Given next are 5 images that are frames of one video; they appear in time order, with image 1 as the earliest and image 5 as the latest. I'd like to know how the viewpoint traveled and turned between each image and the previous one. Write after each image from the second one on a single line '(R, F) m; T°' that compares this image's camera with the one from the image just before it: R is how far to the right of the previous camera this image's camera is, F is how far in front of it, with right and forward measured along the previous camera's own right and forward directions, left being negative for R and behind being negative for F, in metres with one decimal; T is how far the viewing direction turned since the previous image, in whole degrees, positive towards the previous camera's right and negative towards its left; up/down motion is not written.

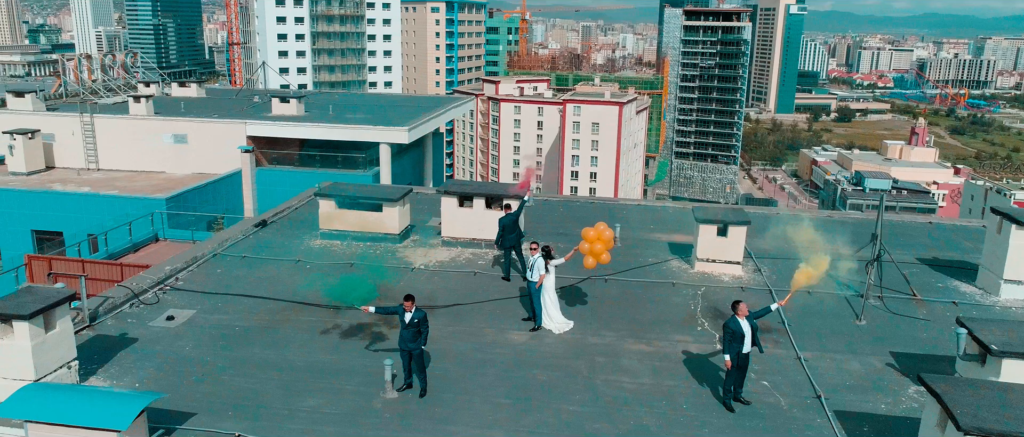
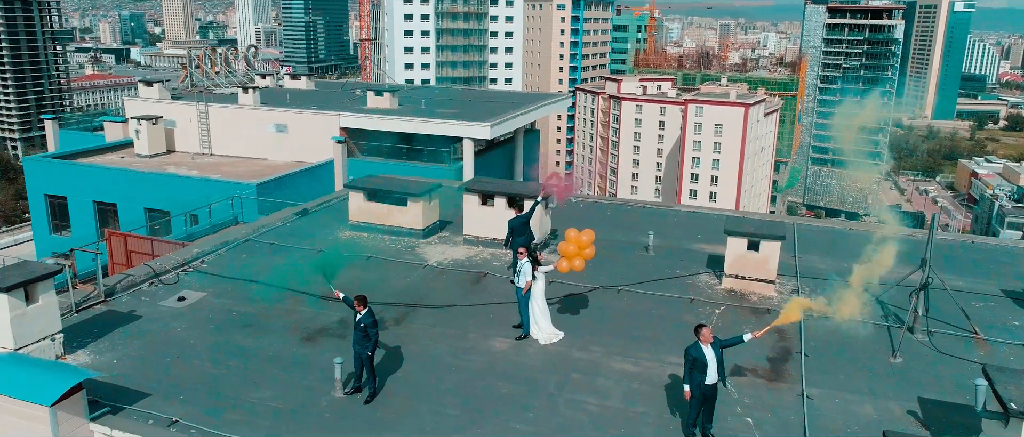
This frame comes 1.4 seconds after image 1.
(+1.6, +0.6) m; -10°
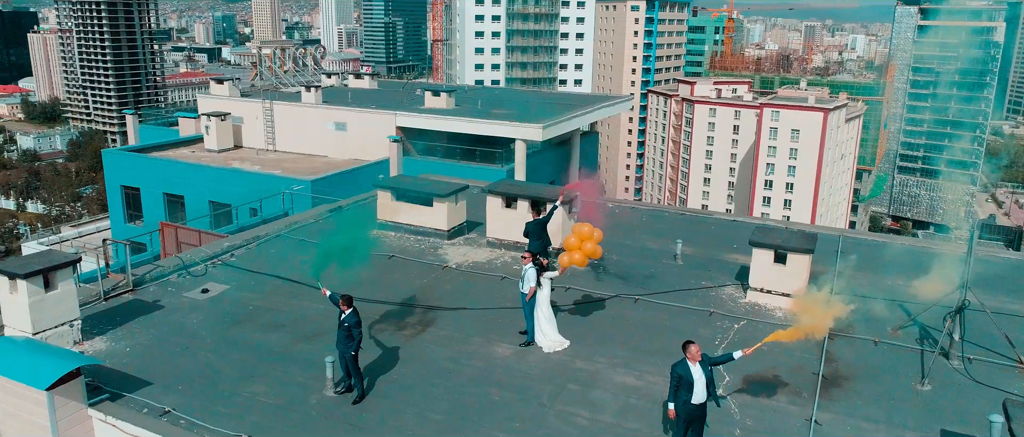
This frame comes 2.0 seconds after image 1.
(+0.7, +0.2) m; -6°
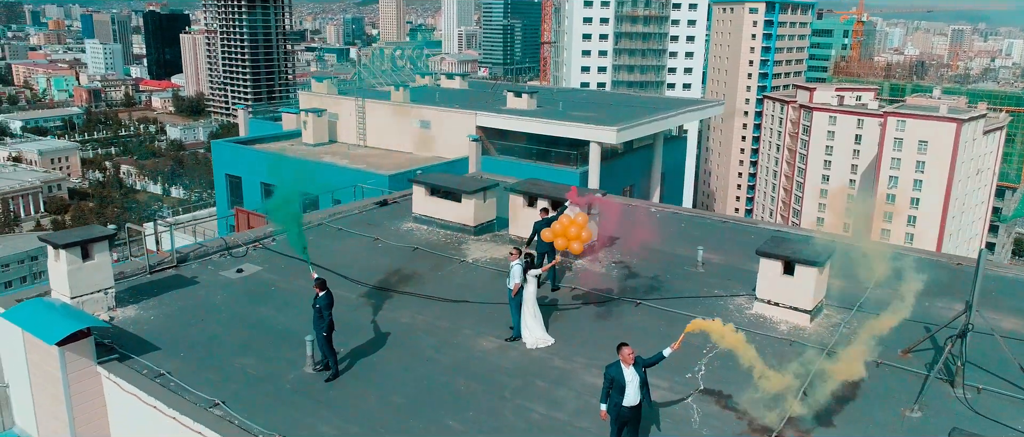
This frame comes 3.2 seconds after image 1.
(+1.4, -0.1) m; -9°
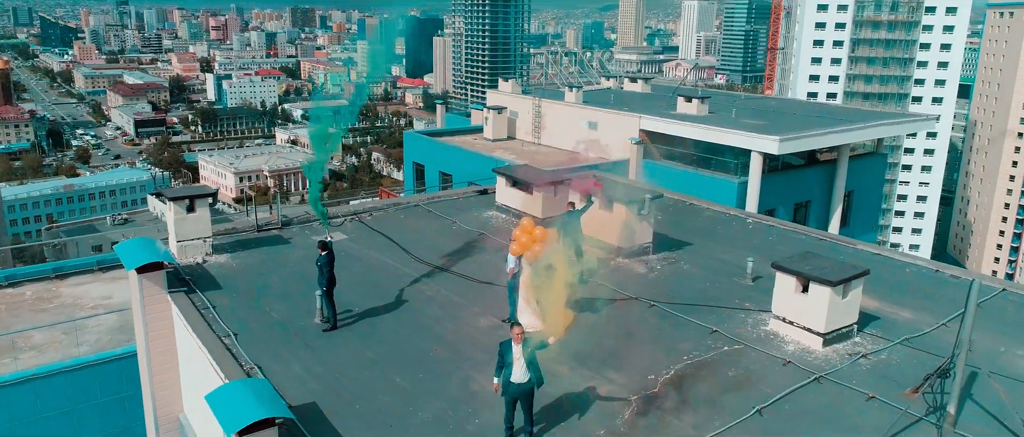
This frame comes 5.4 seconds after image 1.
(+2.7, 0.0) m; -18°
